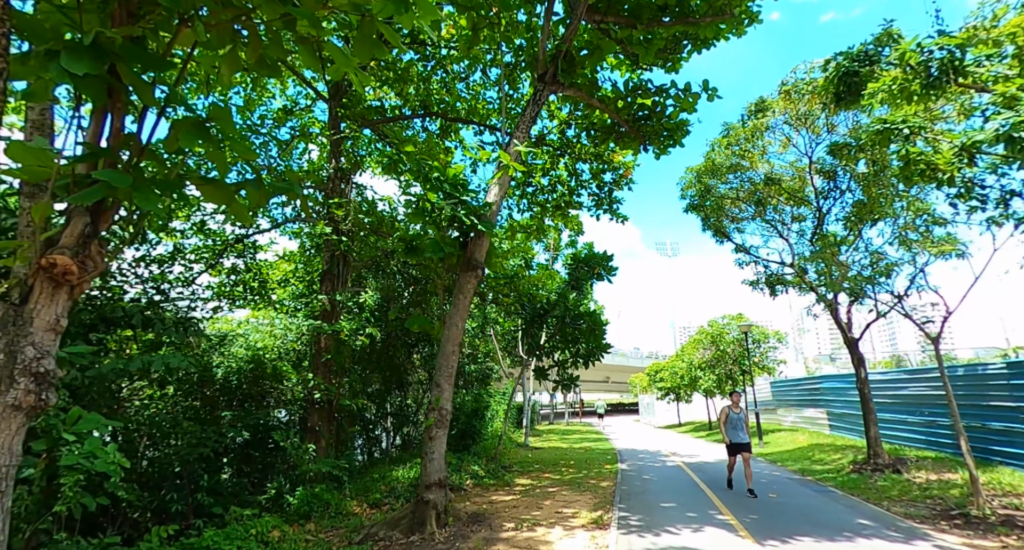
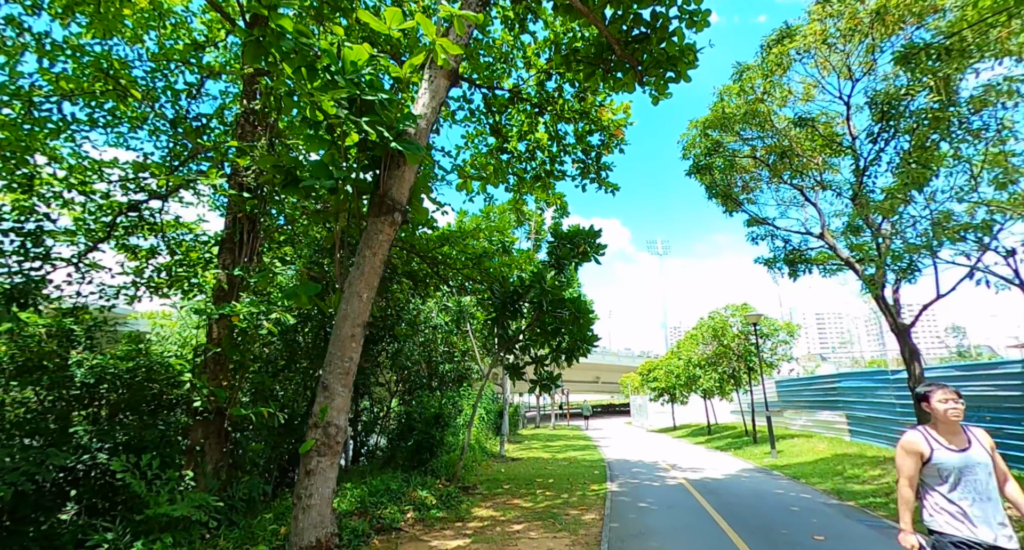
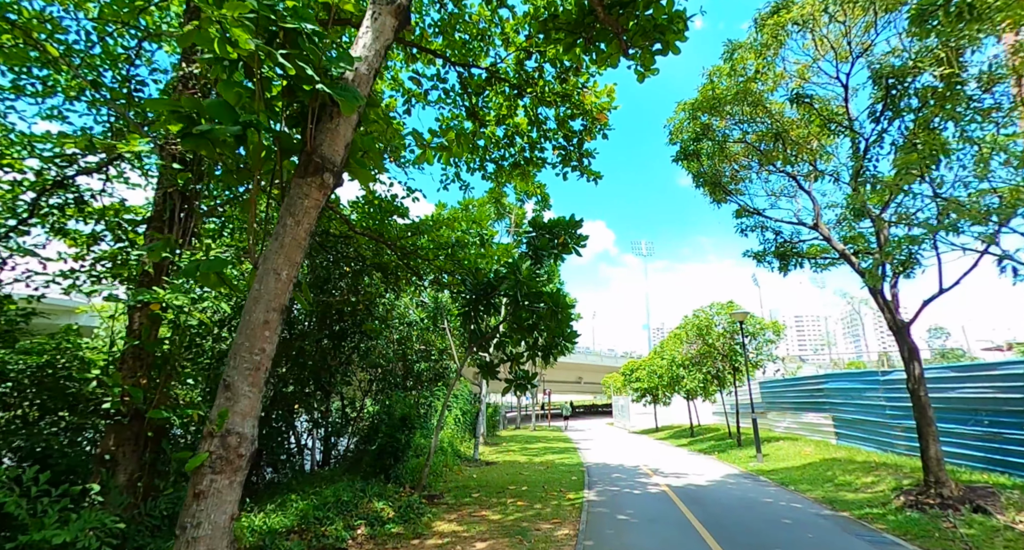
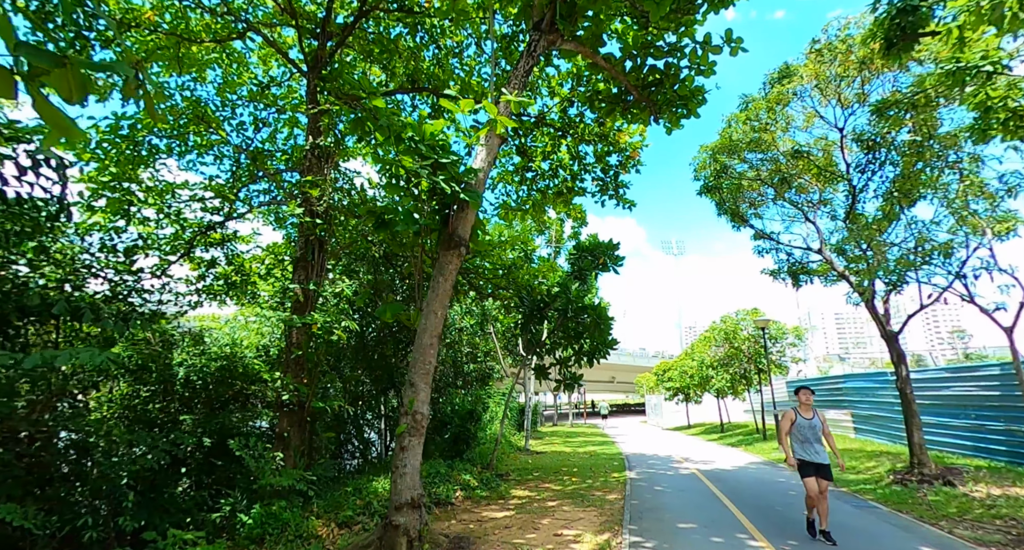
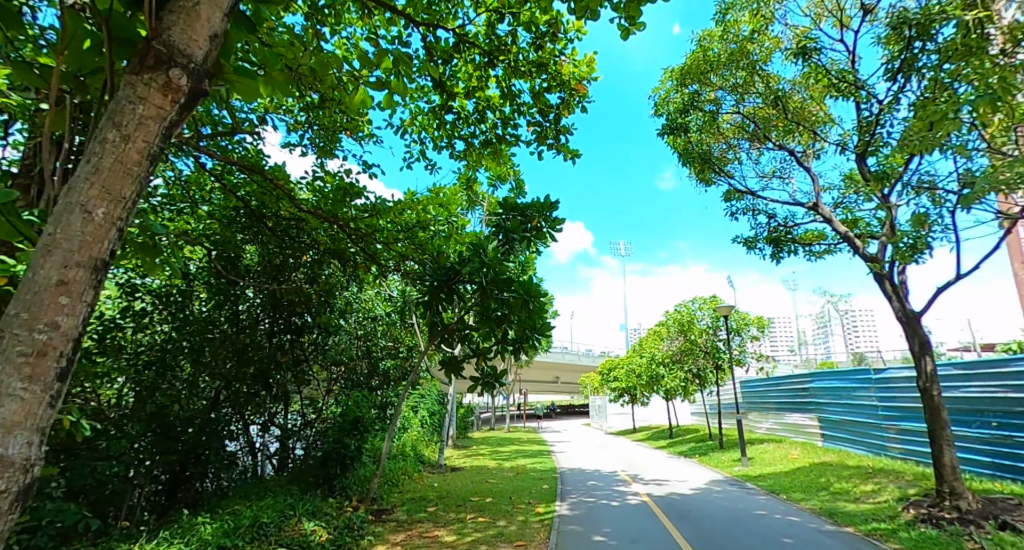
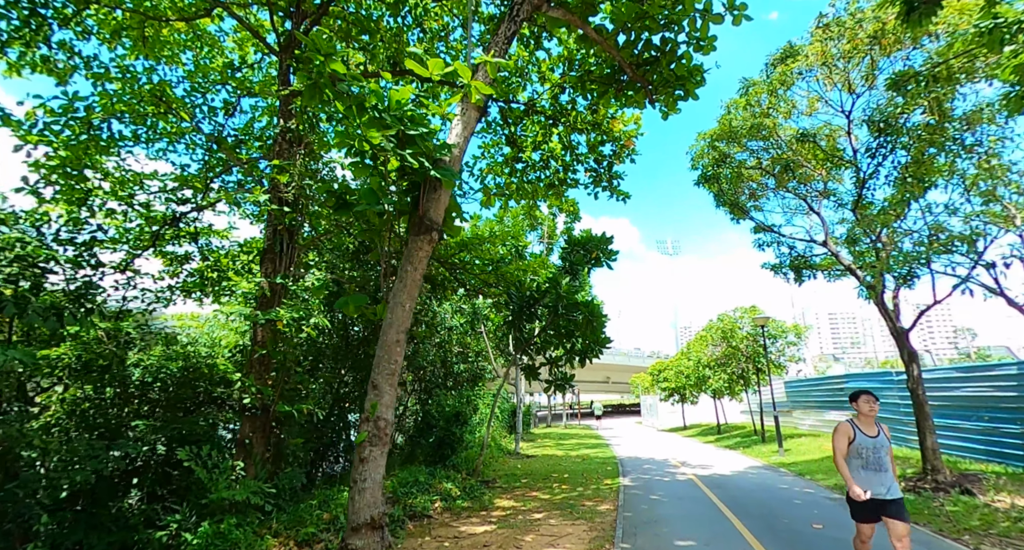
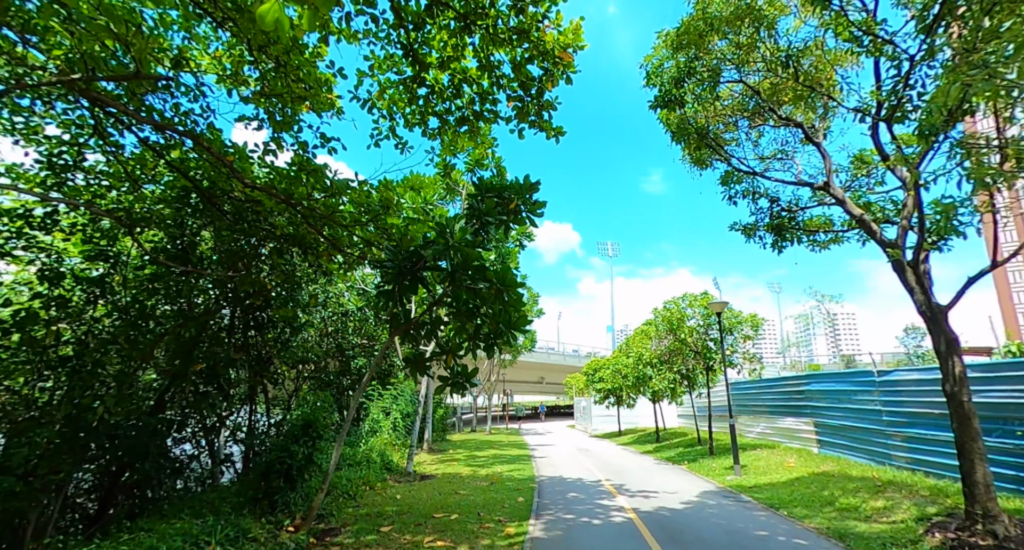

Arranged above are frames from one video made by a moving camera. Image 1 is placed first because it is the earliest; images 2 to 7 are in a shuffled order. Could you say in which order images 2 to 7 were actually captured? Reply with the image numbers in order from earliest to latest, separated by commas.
4, 6, 2, 3, 5, 7
